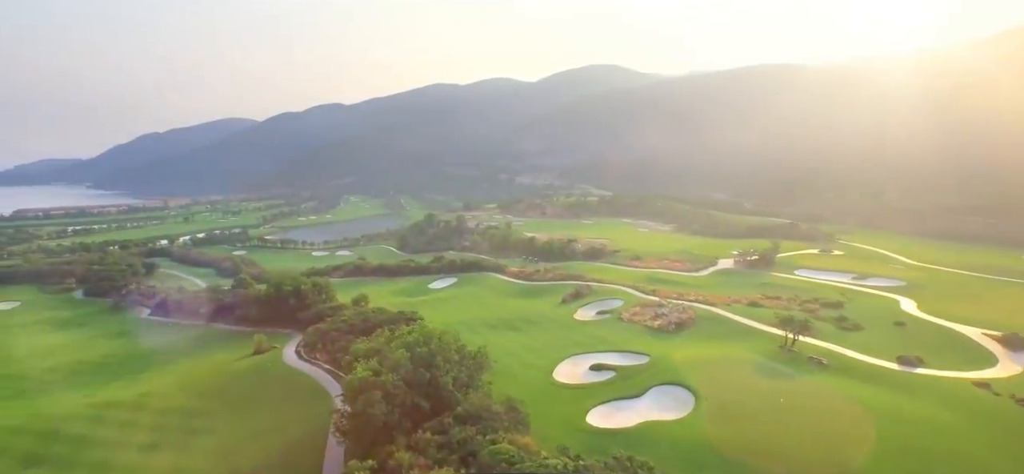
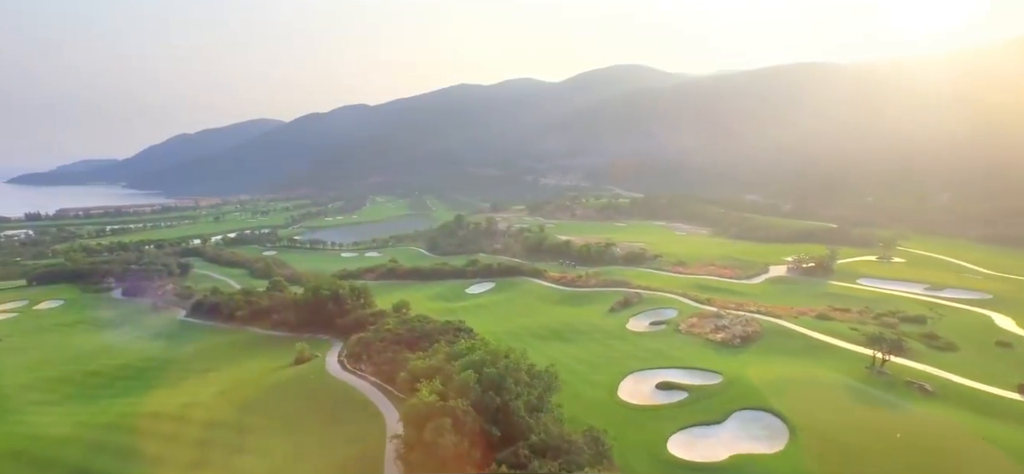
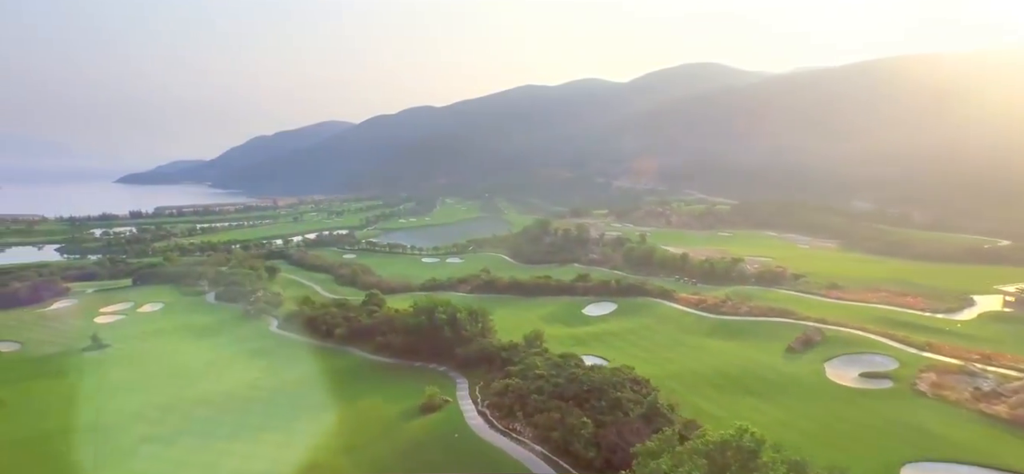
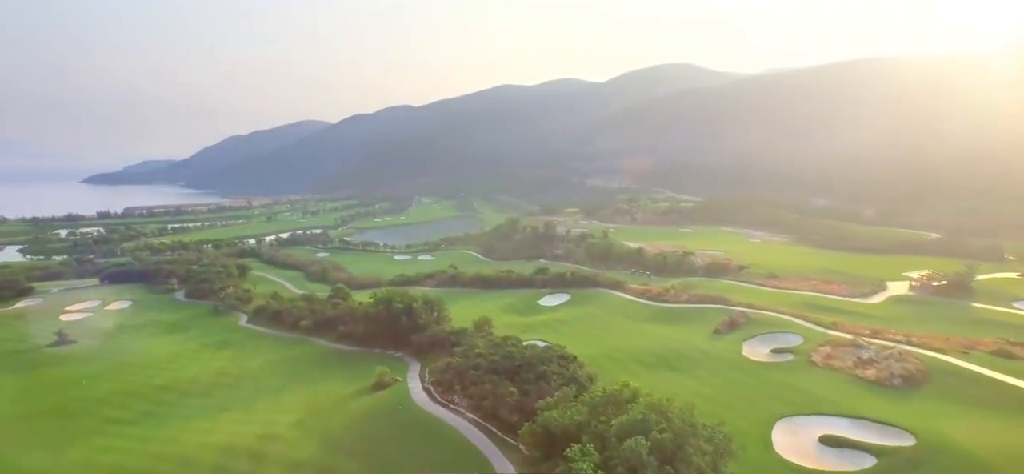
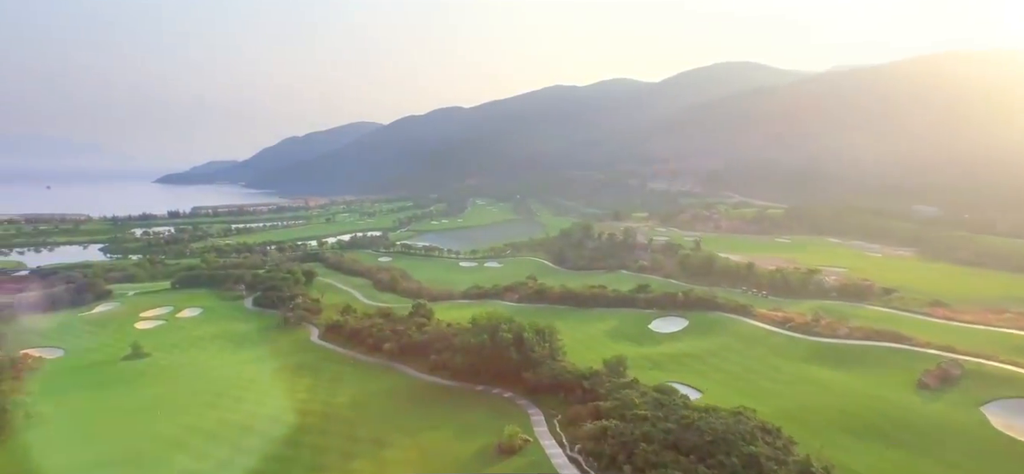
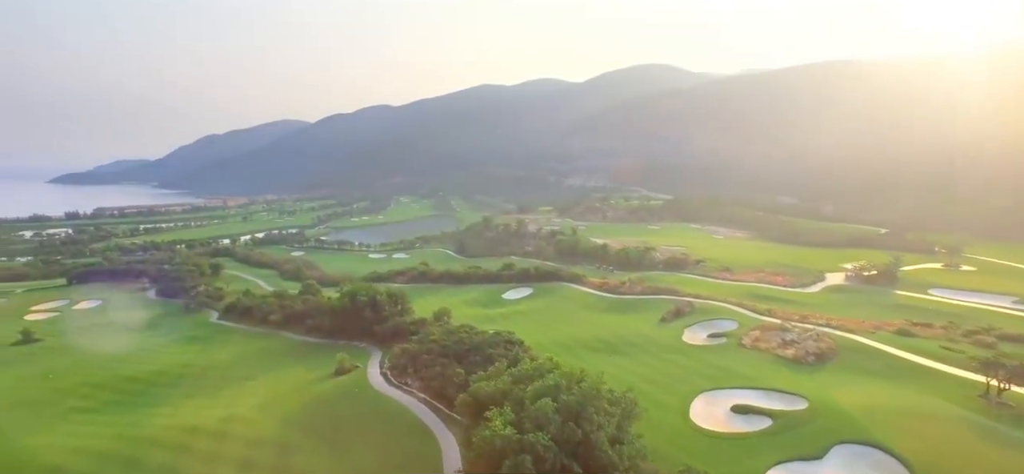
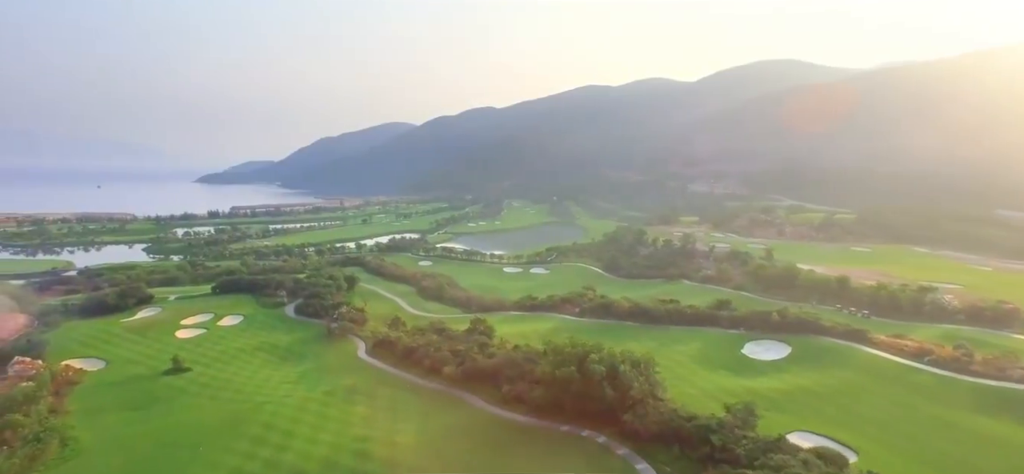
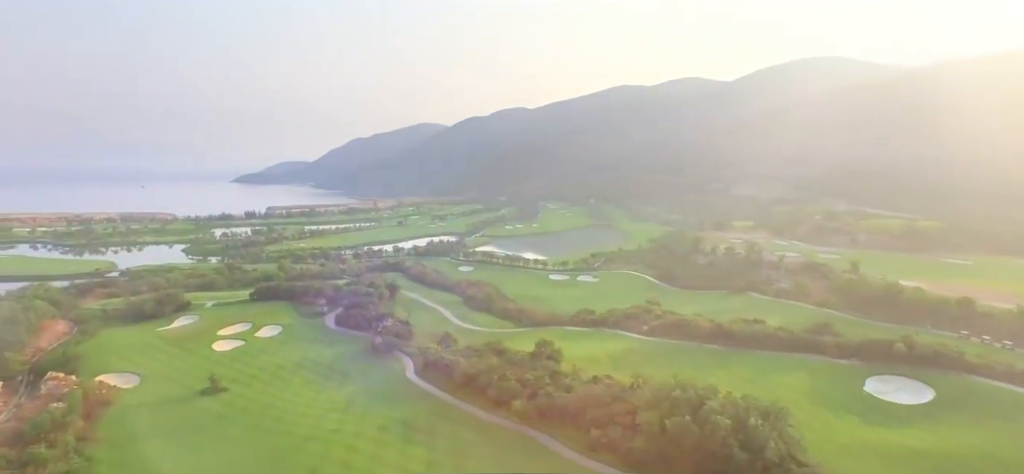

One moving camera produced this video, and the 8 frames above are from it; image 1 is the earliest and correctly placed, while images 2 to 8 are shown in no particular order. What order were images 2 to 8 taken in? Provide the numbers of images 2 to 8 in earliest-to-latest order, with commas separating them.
2, 6, 4, 3, 5, 7, 8
